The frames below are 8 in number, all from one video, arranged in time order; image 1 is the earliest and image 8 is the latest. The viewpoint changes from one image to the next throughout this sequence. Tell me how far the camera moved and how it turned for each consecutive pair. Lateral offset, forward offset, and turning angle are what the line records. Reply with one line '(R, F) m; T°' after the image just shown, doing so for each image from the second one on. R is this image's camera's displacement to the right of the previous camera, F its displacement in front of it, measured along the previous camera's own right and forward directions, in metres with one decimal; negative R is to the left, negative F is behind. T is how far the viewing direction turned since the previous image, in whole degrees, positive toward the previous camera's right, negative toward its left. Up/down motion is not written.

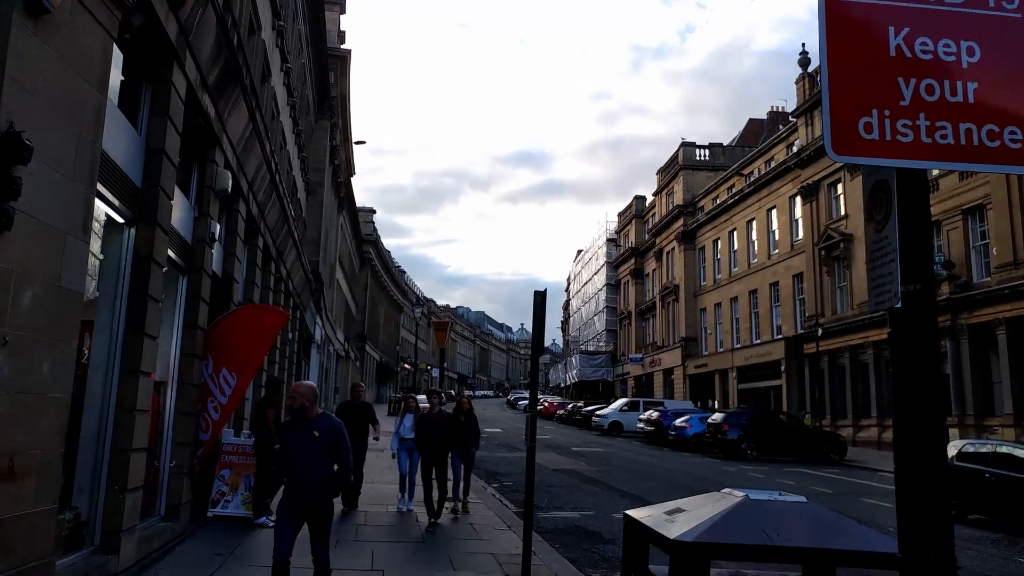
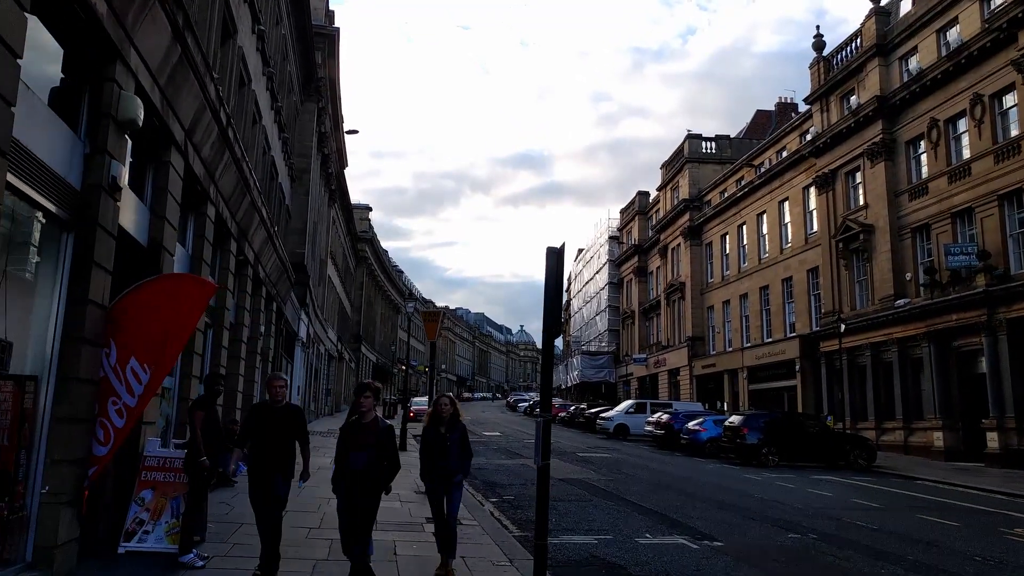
(0.0, +2.0) m; 0°
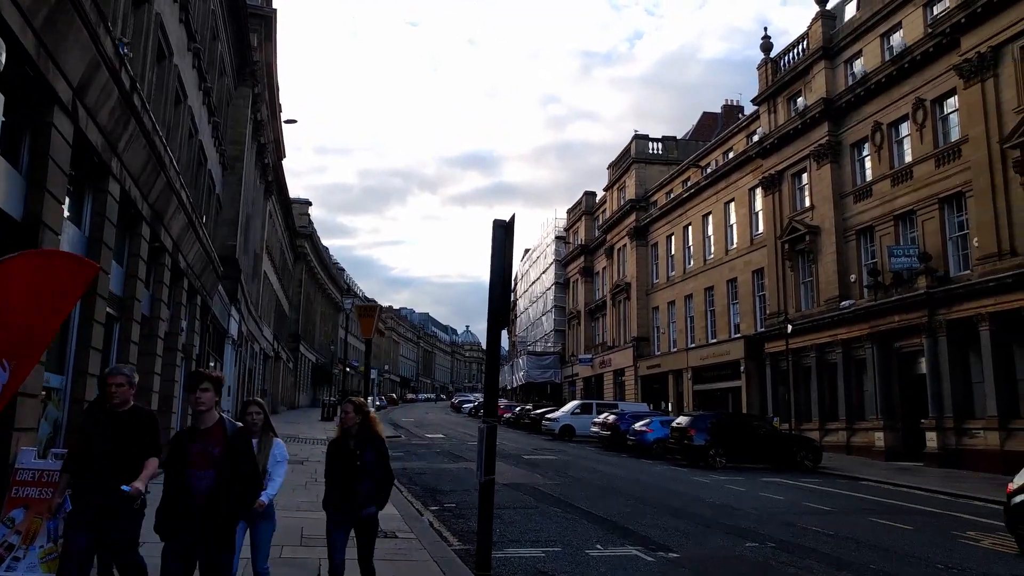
(0.0, +0.7) m; +4°
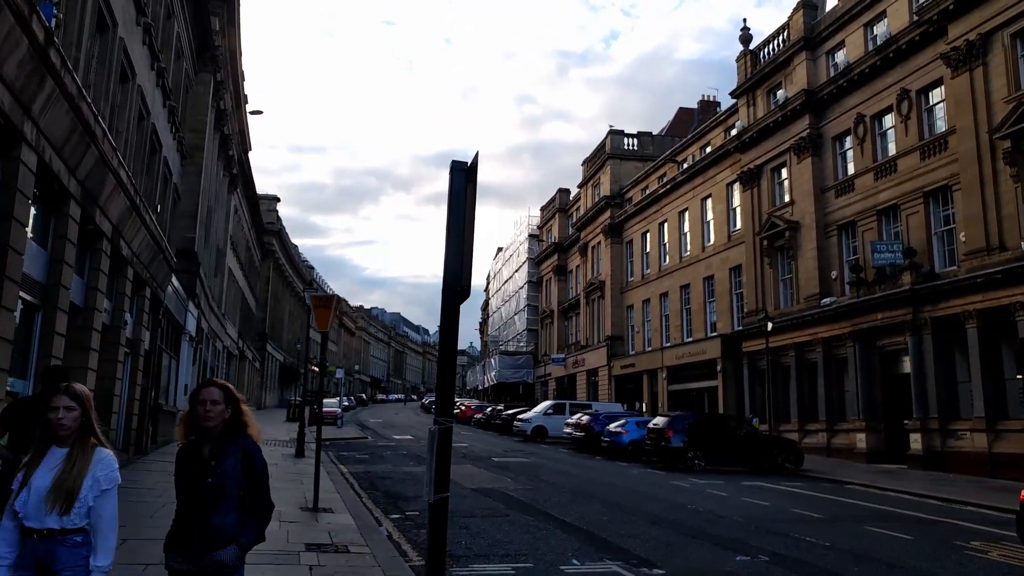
(+0.1, +1.1) m; +2°
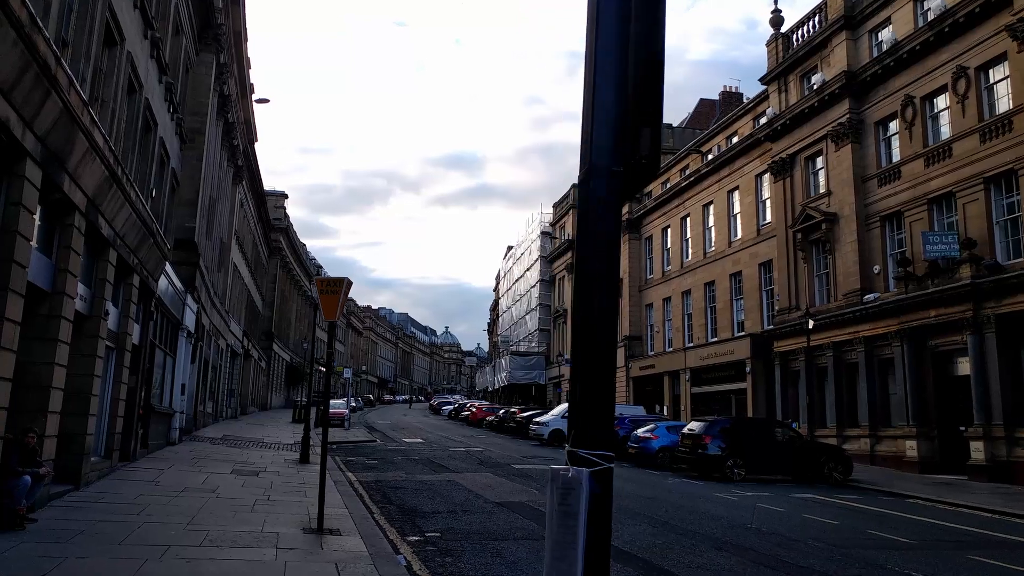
(-0.4, +1.8) m; 0°
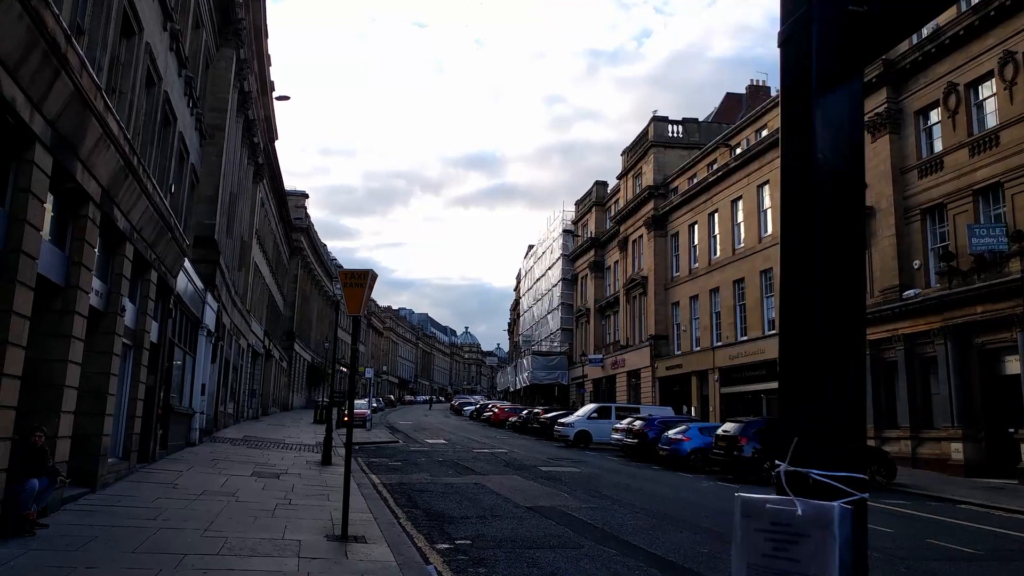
(-0.2, +0.7) m; -1°
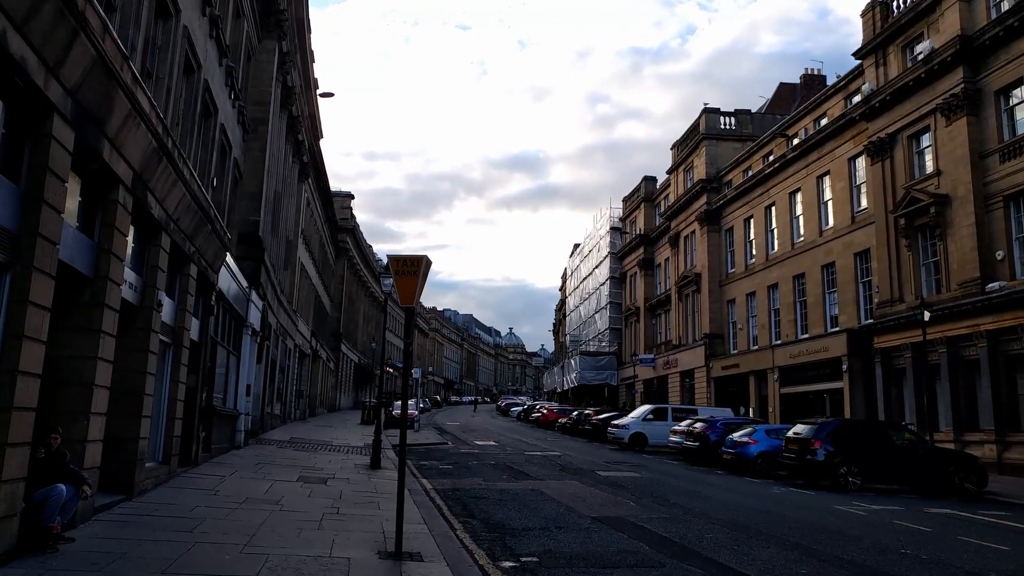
(-0.3, +1.0) m; -3°
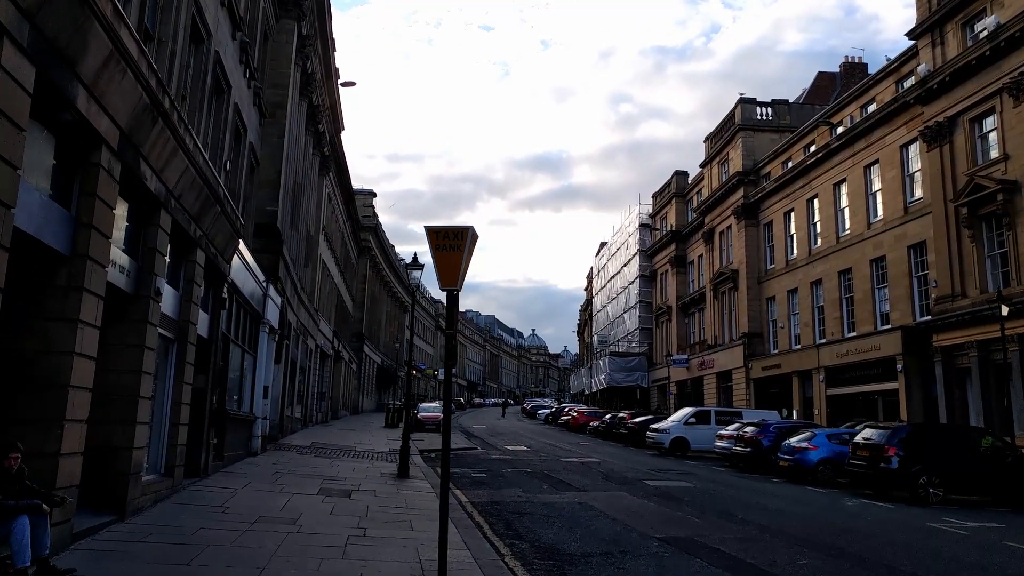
(-0.4, +1.6) m; -2°
